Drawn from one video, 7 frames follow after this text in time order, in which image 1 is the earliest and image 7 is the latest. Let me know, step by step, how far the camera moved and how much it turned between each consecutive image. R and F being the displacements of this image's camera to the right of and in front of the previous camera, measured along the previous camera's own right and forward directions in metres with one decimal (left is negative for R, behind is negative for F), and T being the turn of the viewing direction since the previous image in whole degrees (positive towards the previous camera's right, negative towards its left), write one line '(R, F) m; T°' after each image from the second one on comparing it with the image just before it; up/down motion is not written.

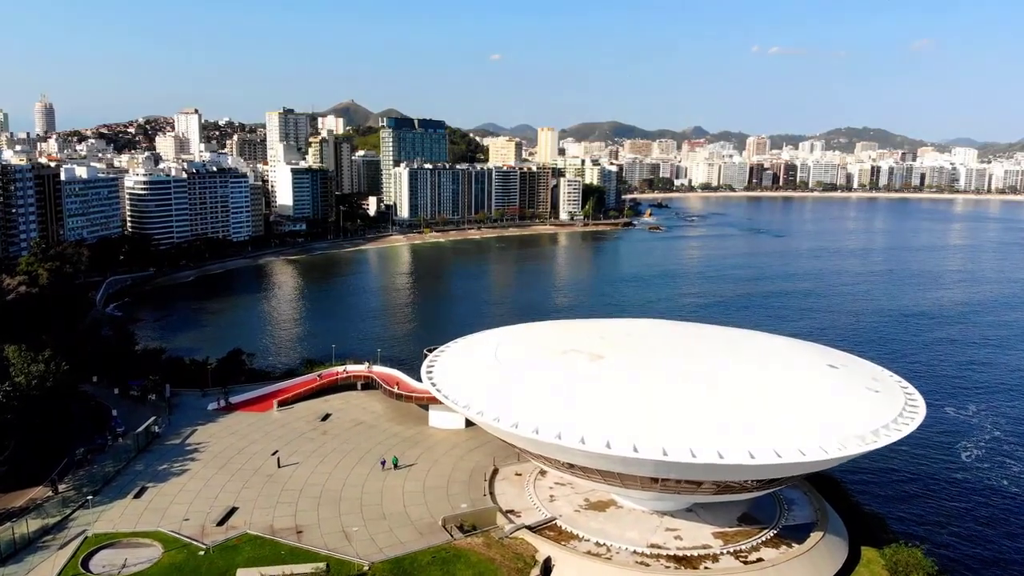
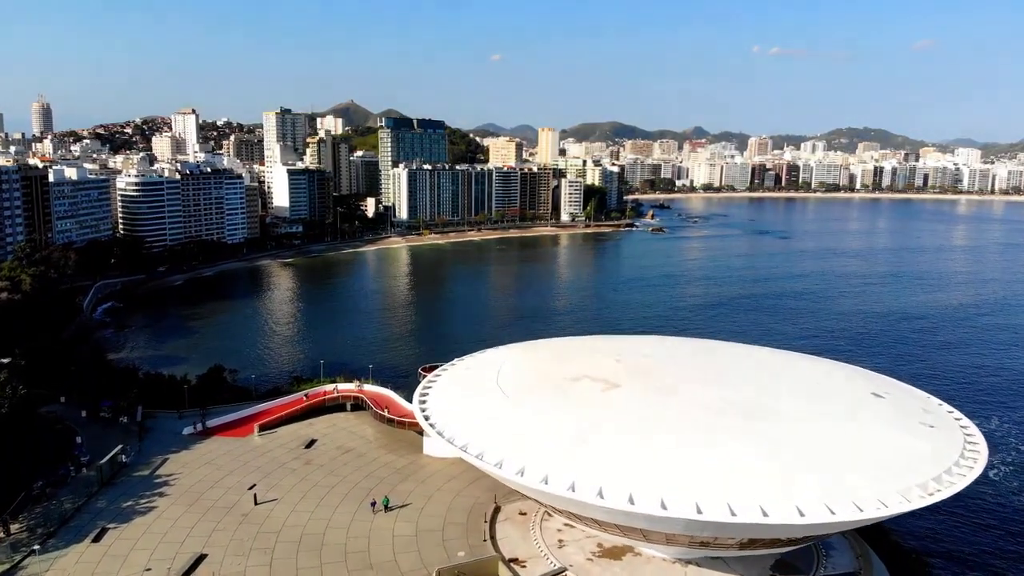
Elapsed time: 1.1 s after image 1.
(0.0, +1.0) m; 0°
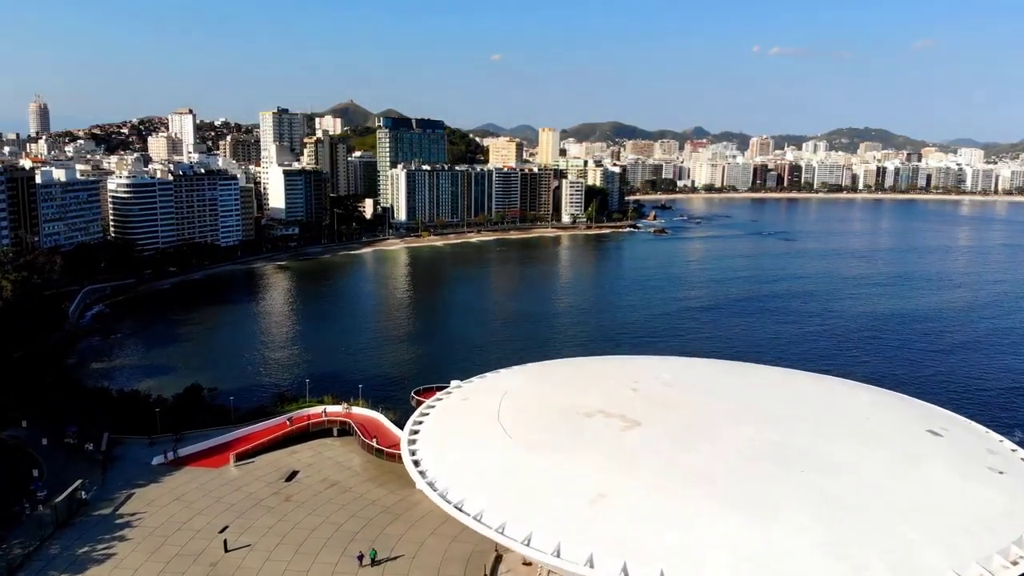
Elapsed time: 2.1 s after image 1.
(0.0, +1.0) m; 0°
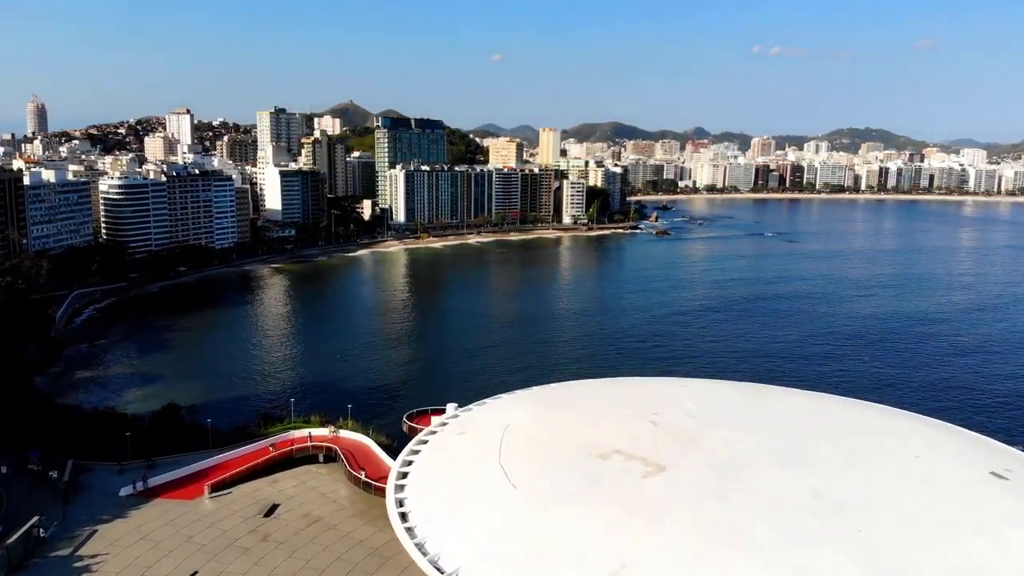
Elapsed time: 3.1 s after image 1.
(0.0, +0.9) m; 0°
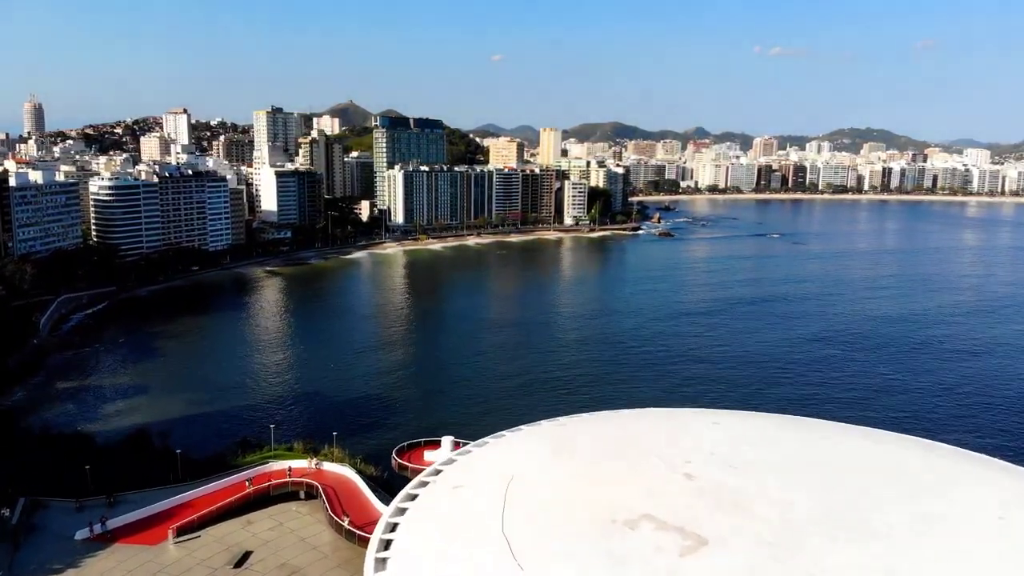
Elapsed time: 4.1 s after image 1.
(0.0, +1.0) m; 0°
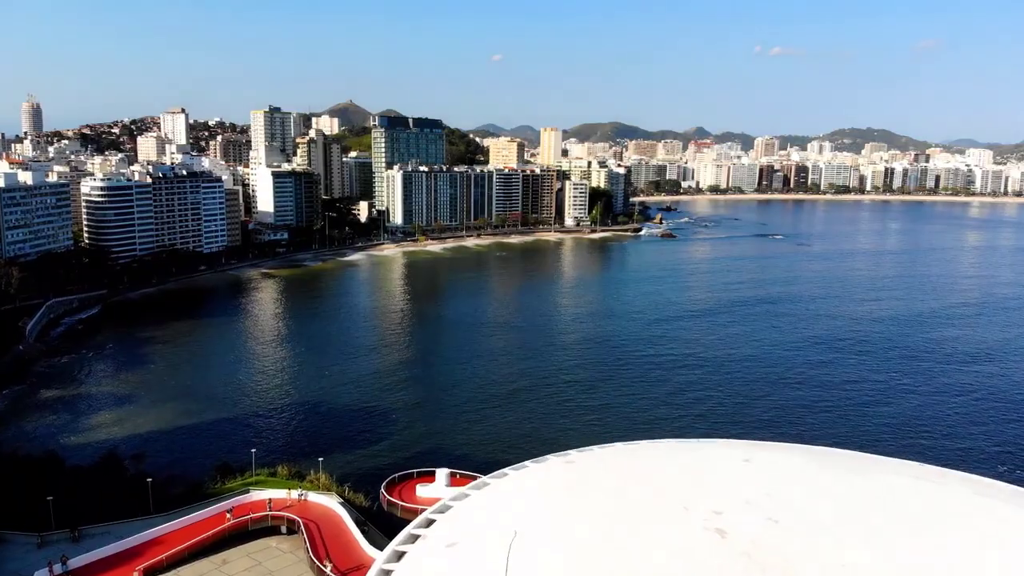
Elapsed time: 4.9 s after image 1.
(0.0, +0.8) m; 0°
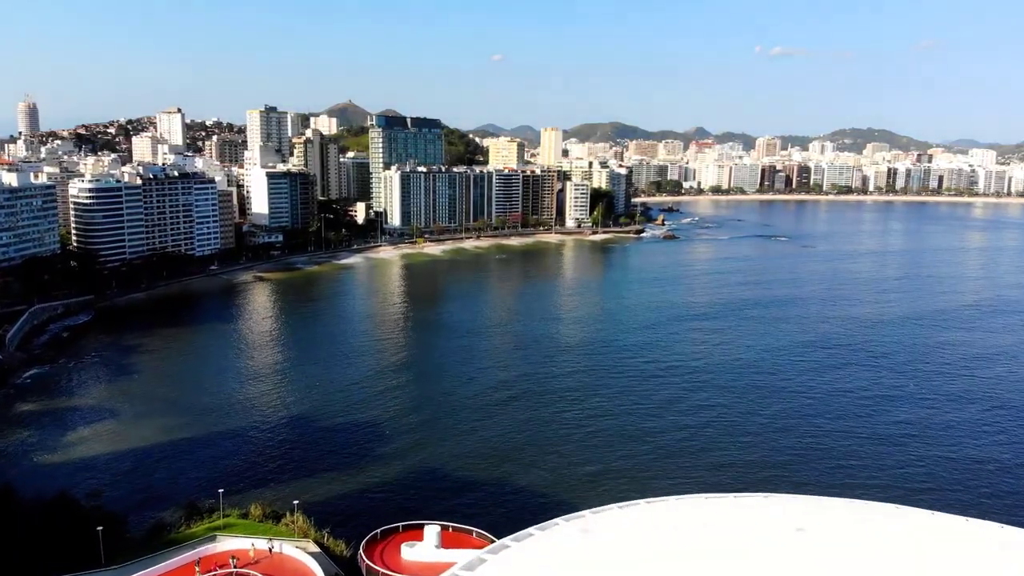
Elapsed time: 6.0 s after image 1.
(0.0, +1.0) m; 0°
